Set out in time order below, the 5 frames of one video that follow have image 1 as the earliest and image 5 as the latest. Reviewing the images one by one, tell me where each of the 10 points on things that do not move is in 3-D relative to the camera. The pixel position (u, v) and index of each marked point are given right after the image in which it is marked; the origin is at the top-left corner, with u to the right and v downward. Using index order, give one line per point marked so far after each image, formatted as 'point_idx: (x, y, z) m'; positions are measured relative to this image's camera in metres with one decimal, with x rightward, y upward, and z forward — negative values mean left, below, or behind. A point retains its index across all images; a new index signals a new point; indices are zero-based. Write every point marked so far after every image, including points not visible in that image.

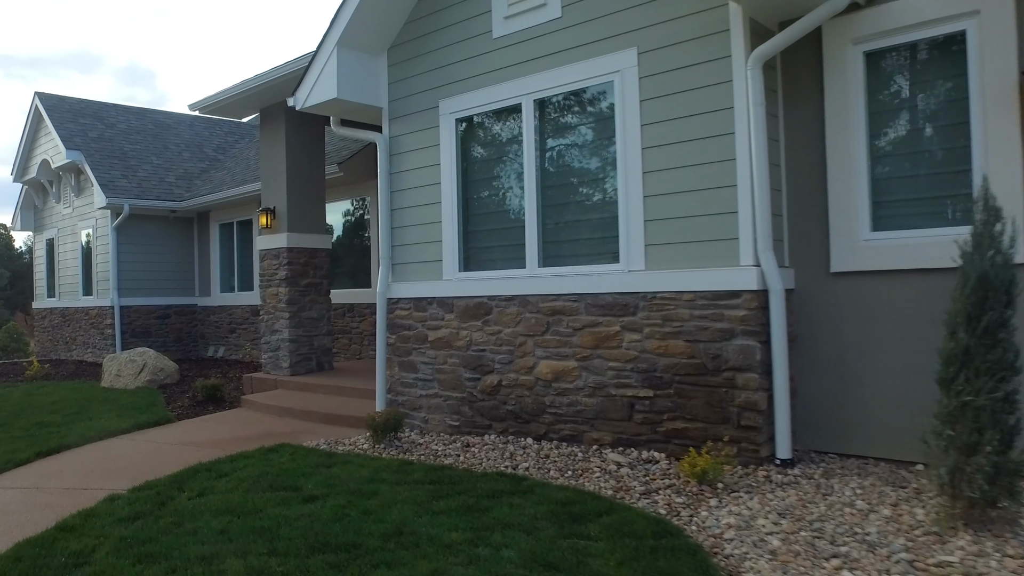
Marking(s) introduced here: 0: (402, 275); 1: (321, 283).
0: (-0.8, +0.1, +6.2) m
1: (-2.0, +0.1, +8.9) m
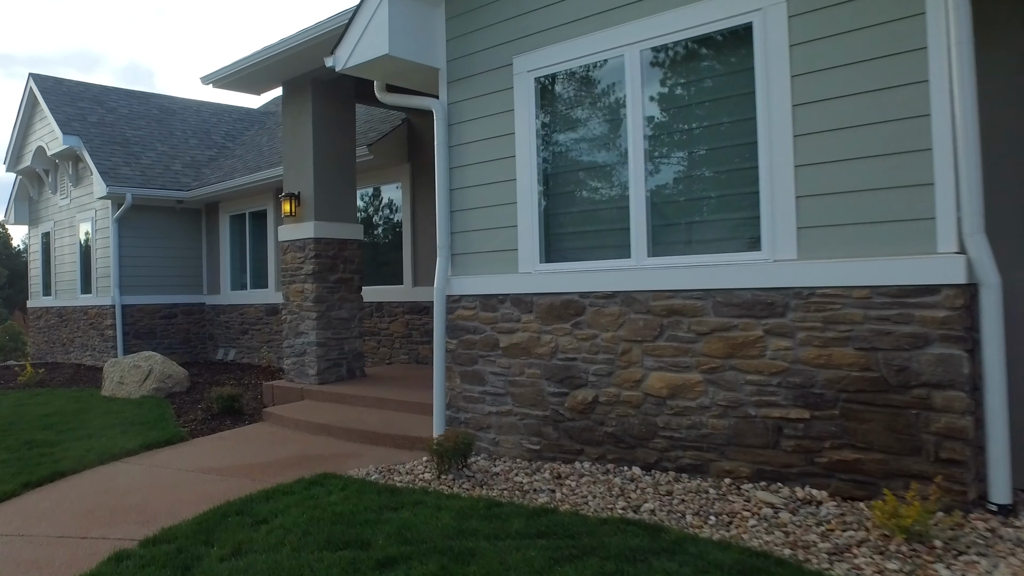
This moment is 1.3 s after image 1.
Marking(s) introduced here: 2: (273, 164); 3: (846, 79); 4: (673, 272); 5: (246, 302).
0: (-0.3, +0.1, +5.2) m
1: (-1.5, +0.1, +7.9) m
2: (-3.2, +1.7, +11.0) m
3: (+1.5, +0.9, +3.7) m
4: (+0.8, +0.1, +4.1) m
5: (-3.9, -0.2, +11.9) m
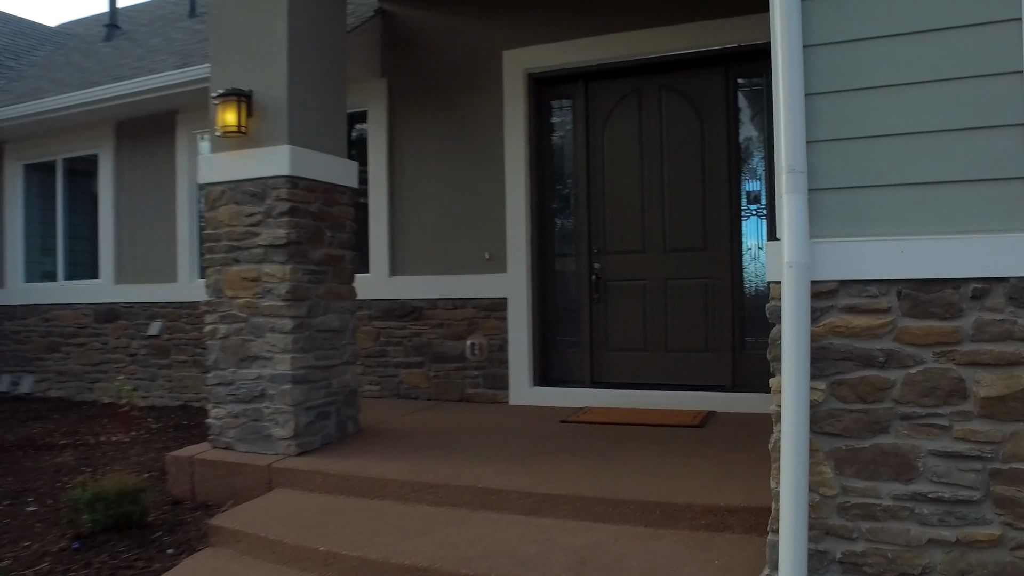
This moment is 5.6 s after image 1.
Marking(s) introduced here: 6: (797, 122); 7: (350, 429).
0: (+0.9, +0.2, +2.3) m
1: (-0.9, +0.2, +4.6) m
2: (-3.4, +1.7, +7.2) m
3: (+3.0, +1.0, +1.3) m
4: (+2.3, +0.2, +1.6) m
5: (-4.3, -0.2, +7.9) m
6: (+0.8, +0.5, +2.3) m
7: (-0.9, -0.8, +4.6) m
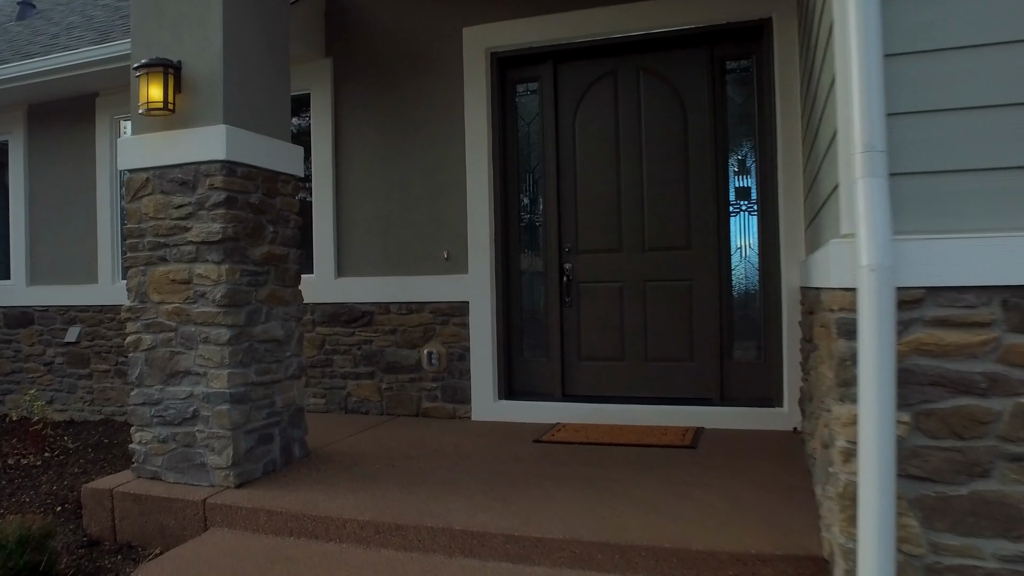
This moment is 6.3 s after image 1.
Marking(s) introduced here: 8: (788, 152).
0: (+0.9, +0.2, +1.8) m
1: (-1.1, +0.1, +4.0) m
2: (-3.8, +1.7, +6.4) m
3: (+3.1, +1.0, +1.0) m
4: (+2.3, +0.1, +1.3) m
5: (-4.7, -0.2, +7.0) m
6: (+0.8, +0.4, +1.8) m
7: (-1.0, -0.8, +4.0) m
8: (+1.5, +0.7, +4.5) m
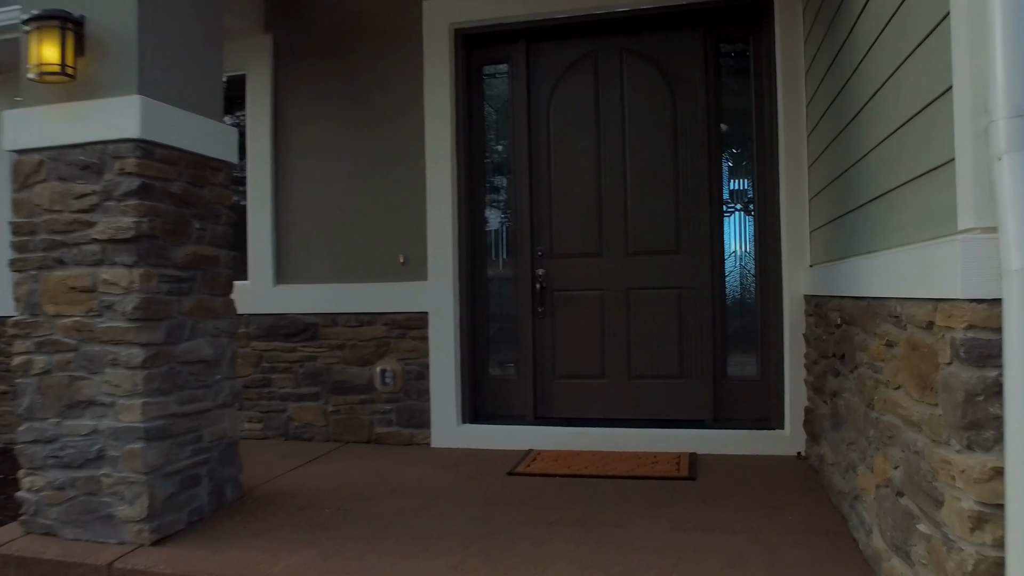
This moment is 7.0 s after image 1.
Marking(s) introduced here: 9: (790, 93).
0: (+1.0, +0.2, +1.3) m
1: (-1.2, +0.1, +3.3) m
2: (-4.0, +1.6, +5.5) m
3: (+3.2, +1.0, +0.7) m
4: (+2.4, +0.1, +0.8) m
5: (-5.0, -0.3, +6.1) m
6: (+0.9, +0.4, +1.3) m
7: (-1.1, -0.8, +3.3) m
8: (+1.4, +0.7, +4.0) m
9: (+1.4, +0.9, +4.0) m
